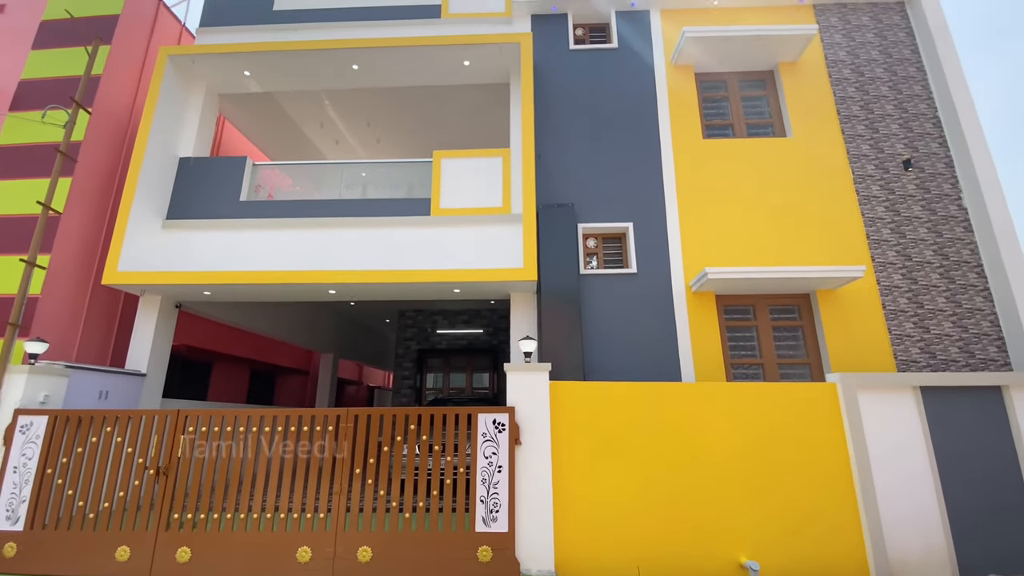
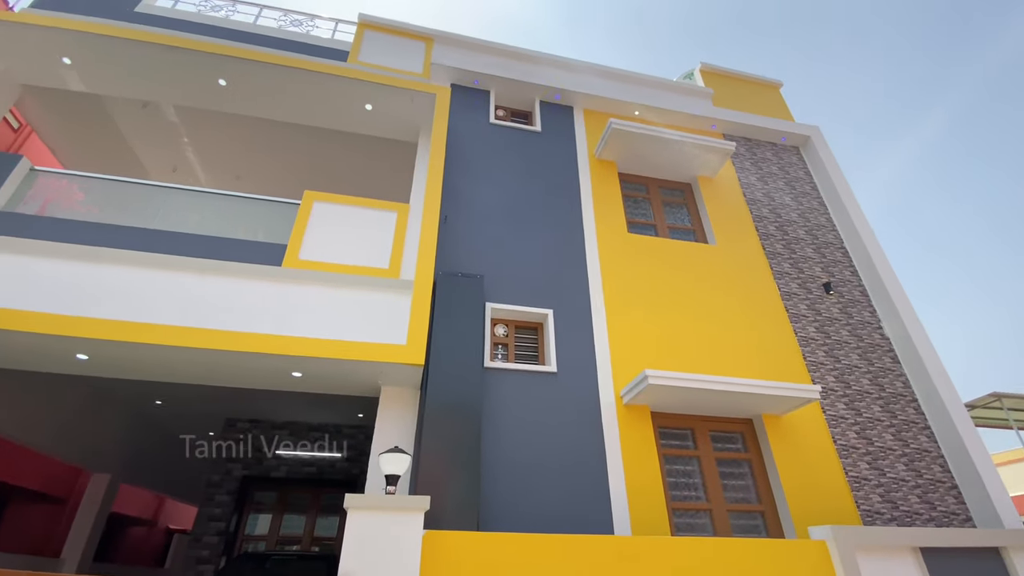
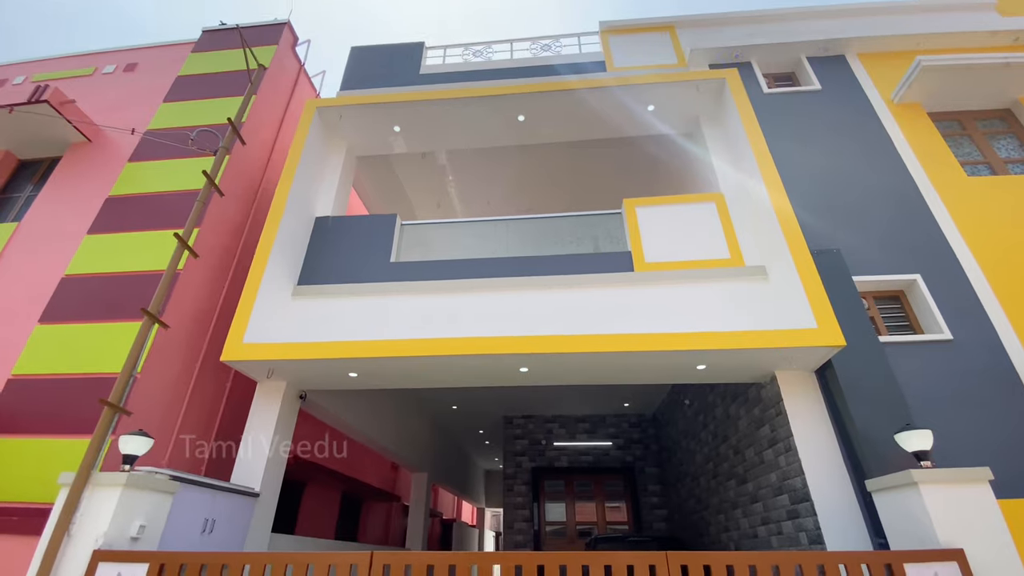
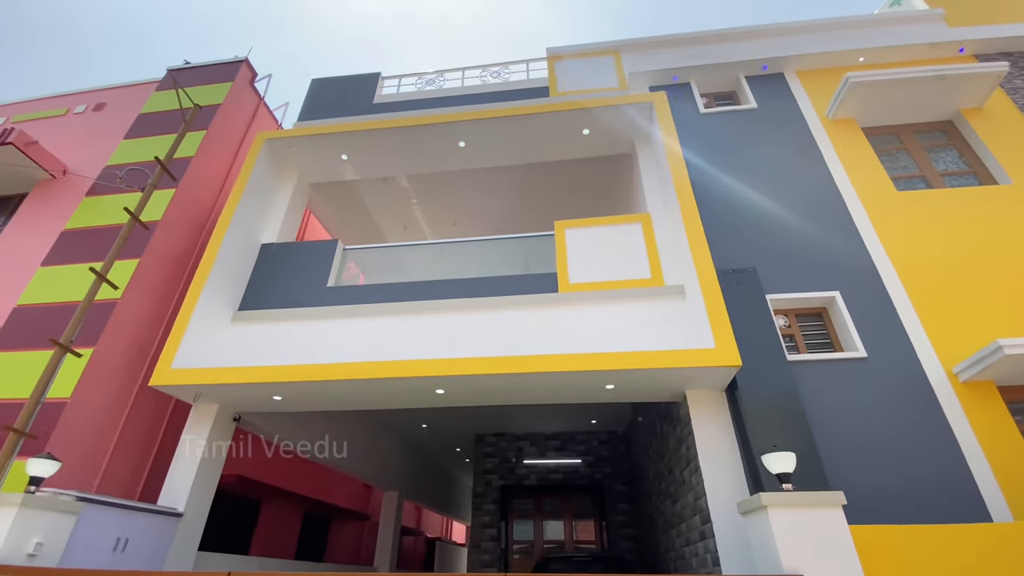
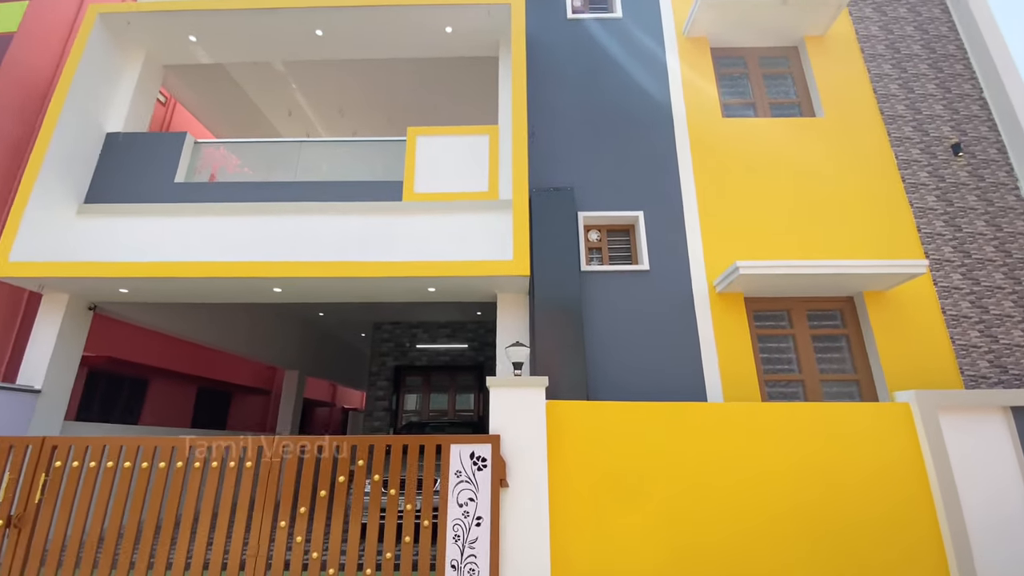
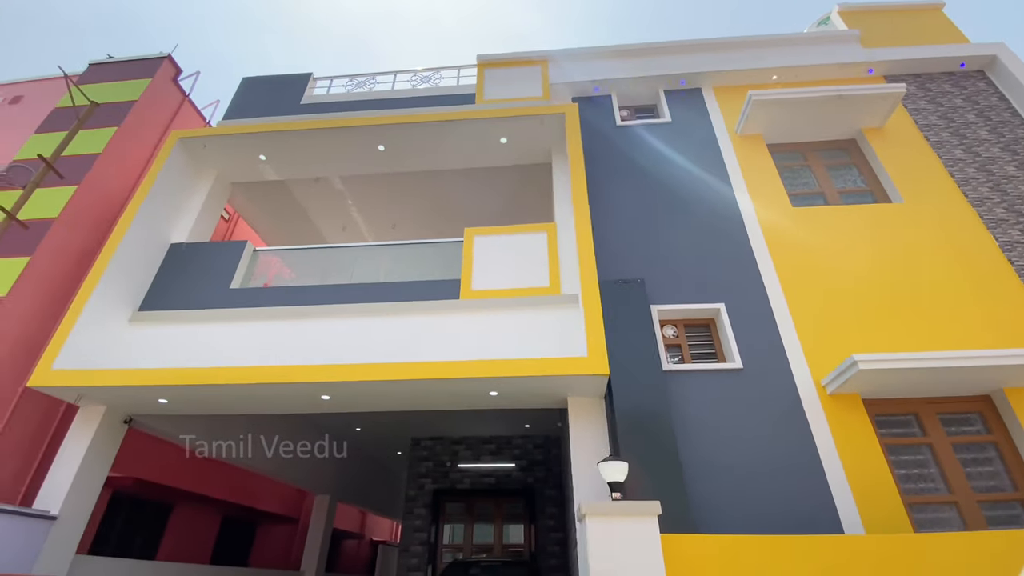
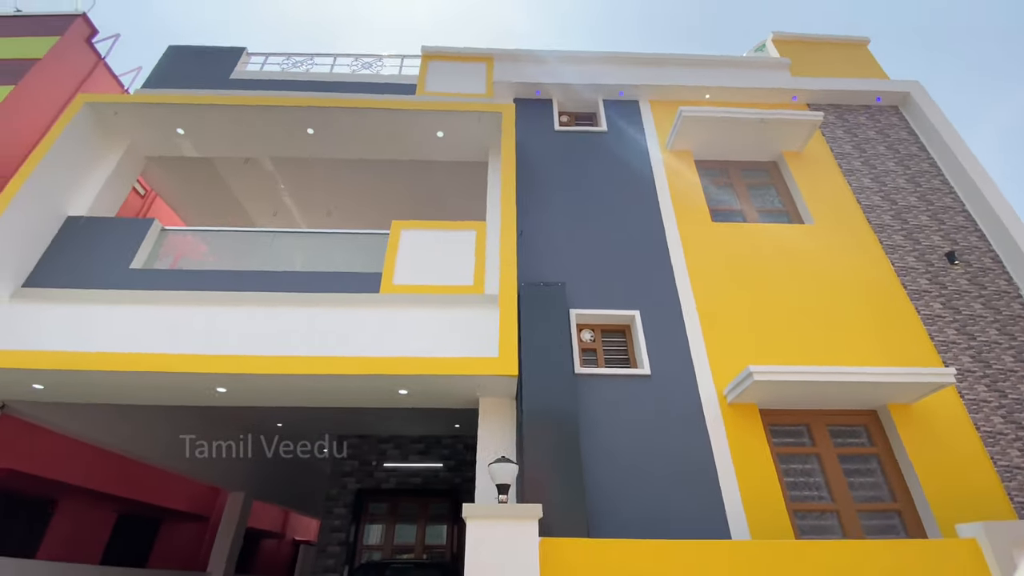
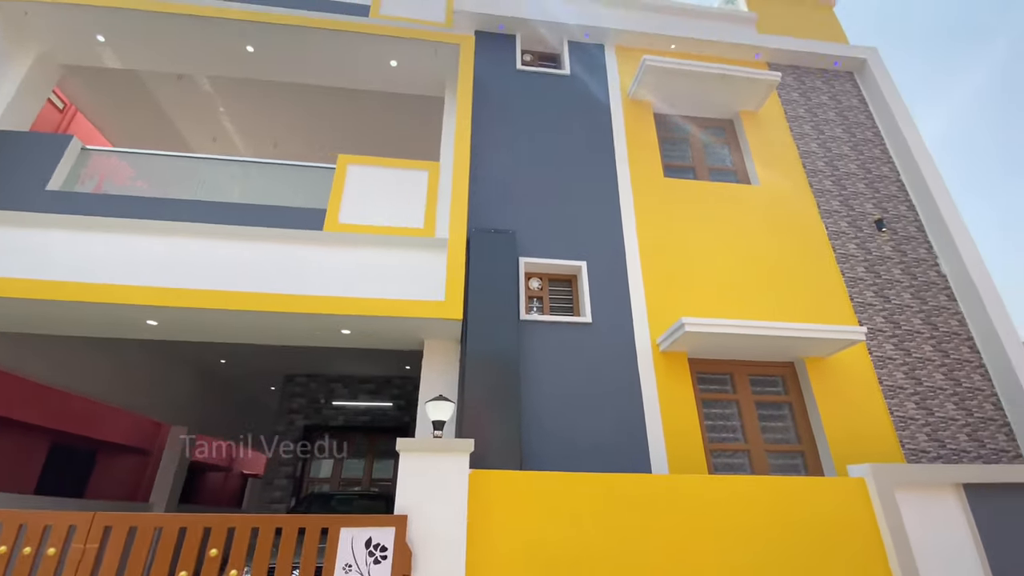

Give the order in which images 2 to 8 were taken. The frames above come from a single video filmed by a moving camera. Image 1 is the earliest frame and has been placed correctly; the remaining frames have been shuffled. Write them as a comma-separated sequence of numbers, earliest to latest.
5, 8, 2, 7, 6, 4, 3
